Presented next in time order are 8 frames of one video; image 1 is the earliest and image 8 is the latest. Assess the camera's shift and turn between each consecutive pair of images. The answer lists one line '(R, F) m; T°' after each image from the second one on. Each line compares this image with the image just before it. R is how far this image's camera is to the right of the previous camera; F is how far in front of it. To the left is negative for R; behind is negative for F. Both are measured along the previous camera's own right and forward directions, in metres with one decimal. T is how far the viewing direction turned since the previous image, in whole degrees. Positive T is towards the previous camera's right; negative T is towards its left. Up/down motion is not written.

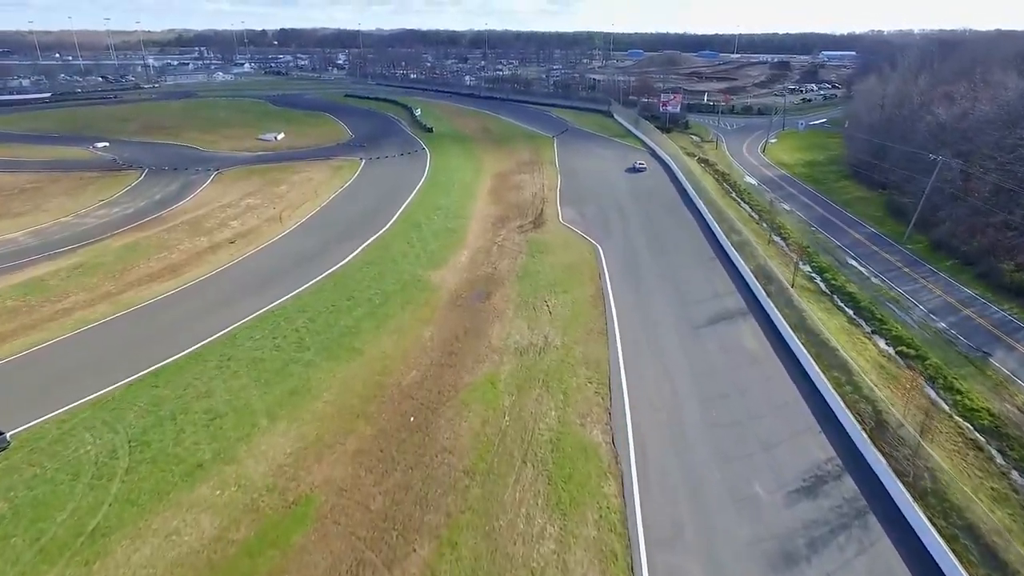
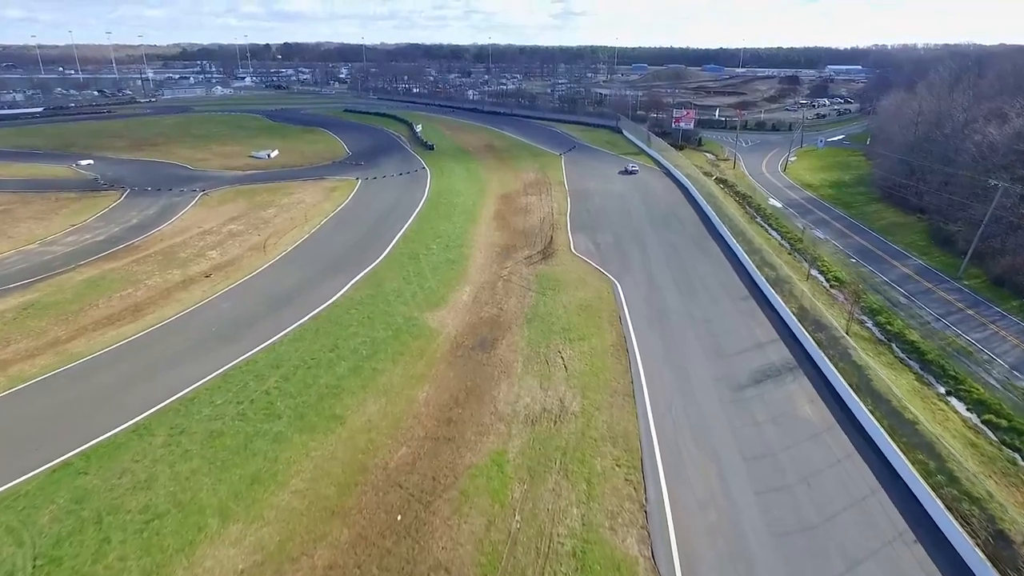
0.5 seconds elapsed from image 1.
(-0.2, +2.9) m; 0°
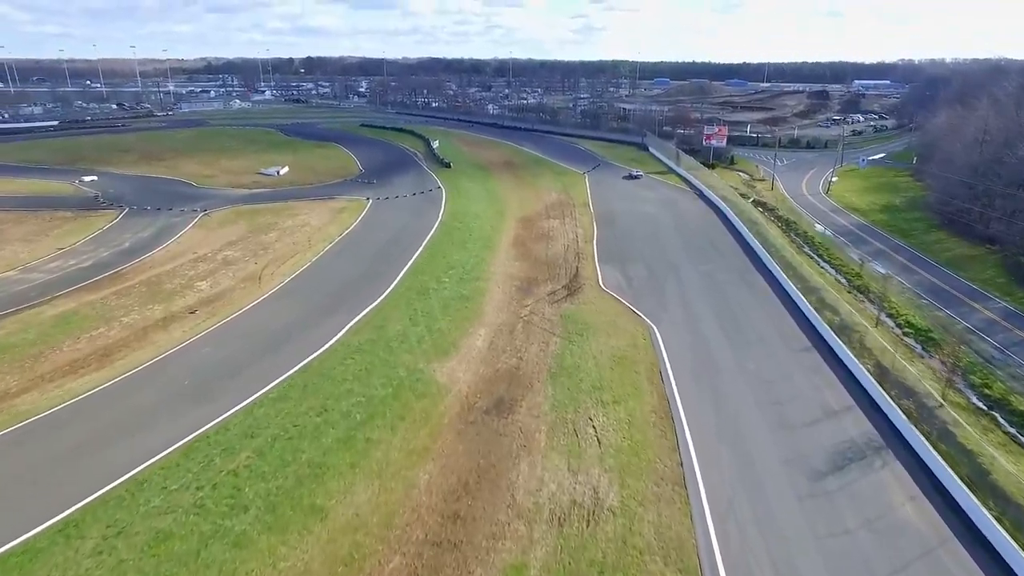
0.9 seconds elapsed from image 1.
(-0.1, +2.9) m; -2°
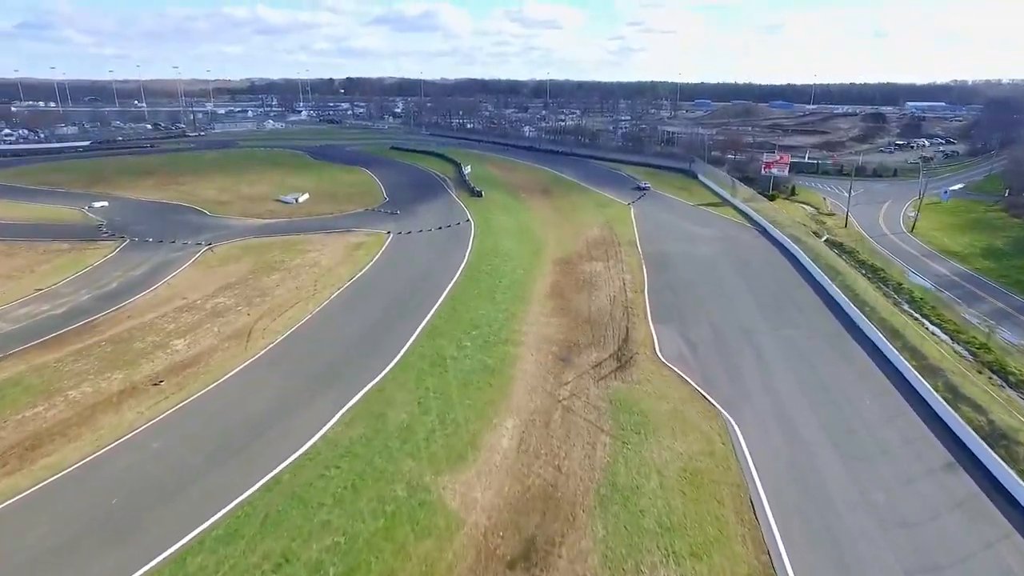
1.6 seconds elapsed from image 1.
(-0.1, +4.4) m; -3°
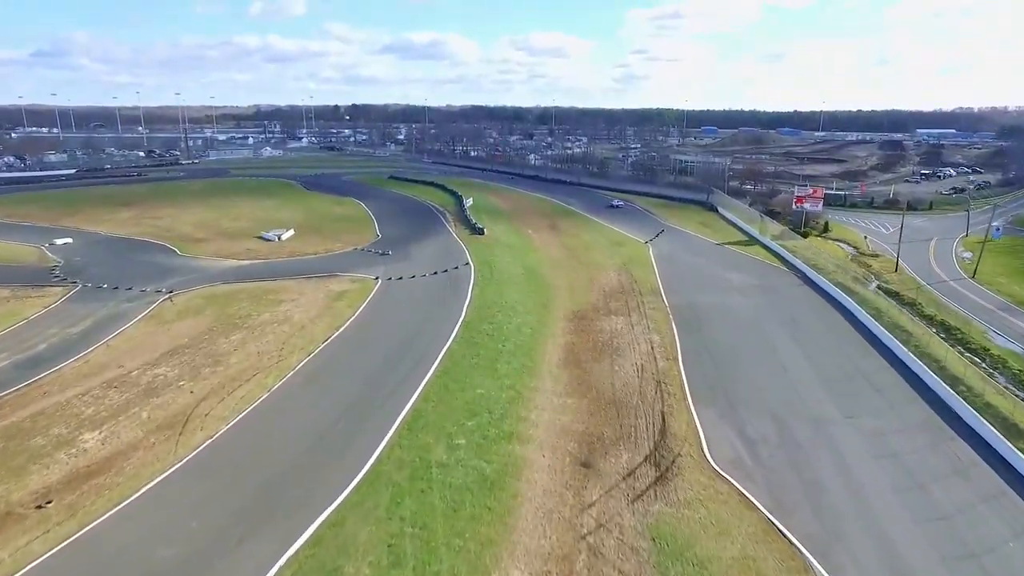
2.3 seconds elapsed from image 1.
(-0.1, +4.3) m; 0°
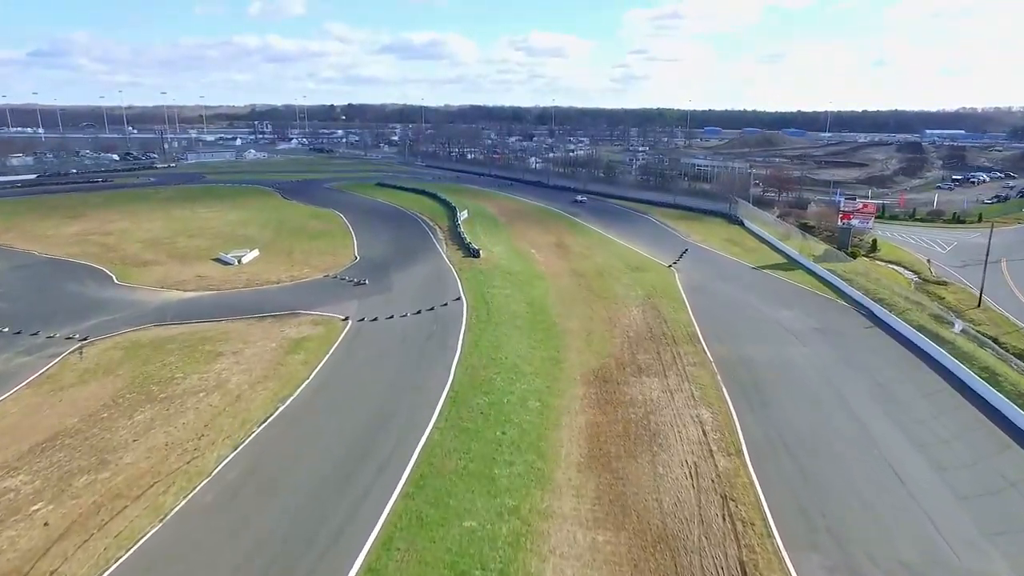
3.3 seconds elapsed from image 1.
(-0.1, +5.8) m; 0°
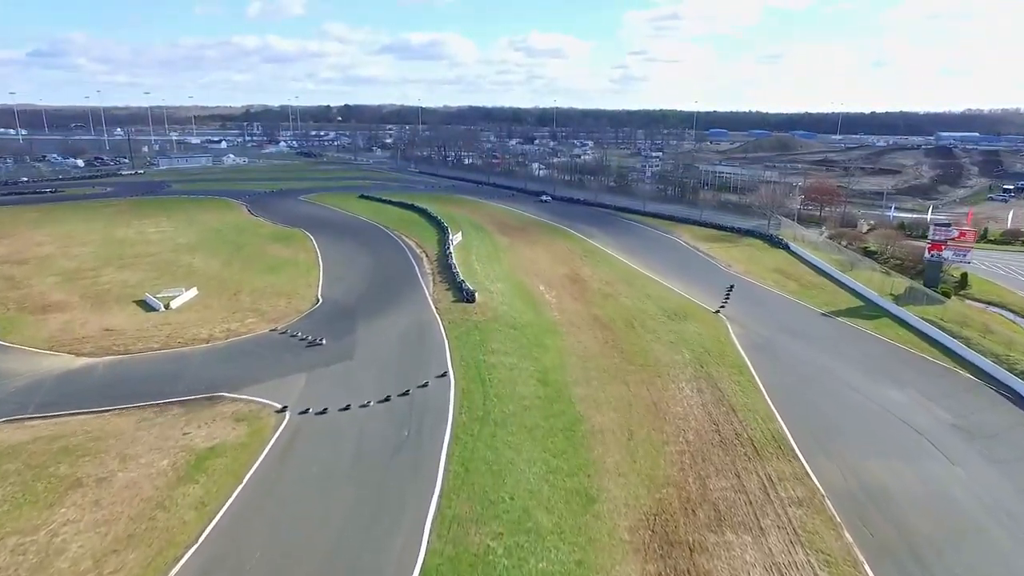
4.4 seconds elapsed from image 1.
(-0.2, +7.2) m; 0°
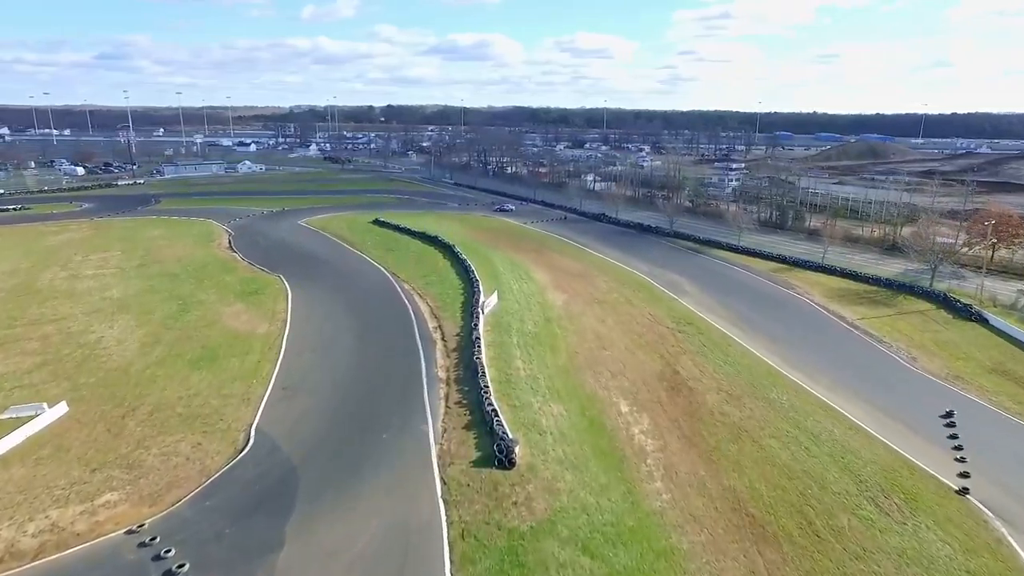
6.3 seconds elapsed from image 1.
(-0.7, +11.5) m; -4°
